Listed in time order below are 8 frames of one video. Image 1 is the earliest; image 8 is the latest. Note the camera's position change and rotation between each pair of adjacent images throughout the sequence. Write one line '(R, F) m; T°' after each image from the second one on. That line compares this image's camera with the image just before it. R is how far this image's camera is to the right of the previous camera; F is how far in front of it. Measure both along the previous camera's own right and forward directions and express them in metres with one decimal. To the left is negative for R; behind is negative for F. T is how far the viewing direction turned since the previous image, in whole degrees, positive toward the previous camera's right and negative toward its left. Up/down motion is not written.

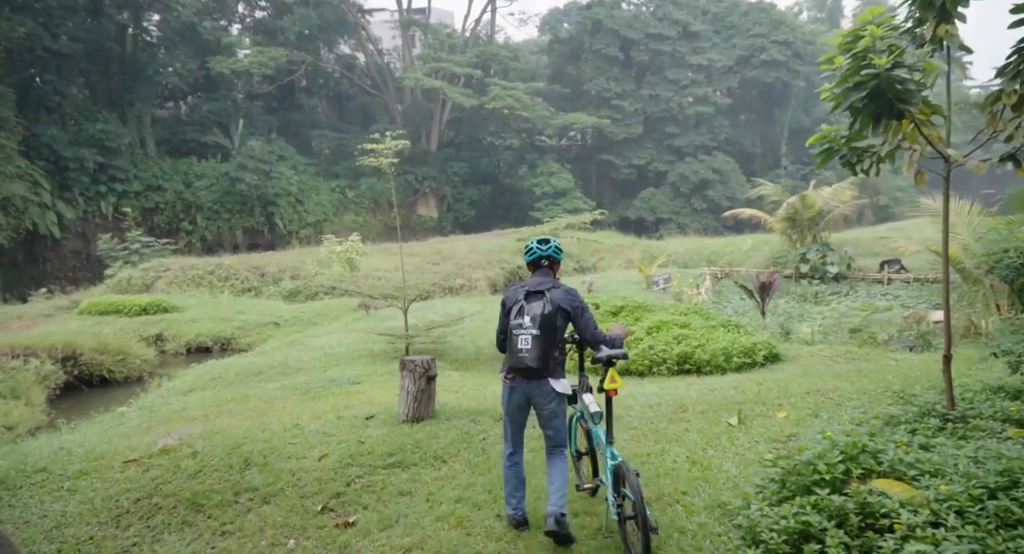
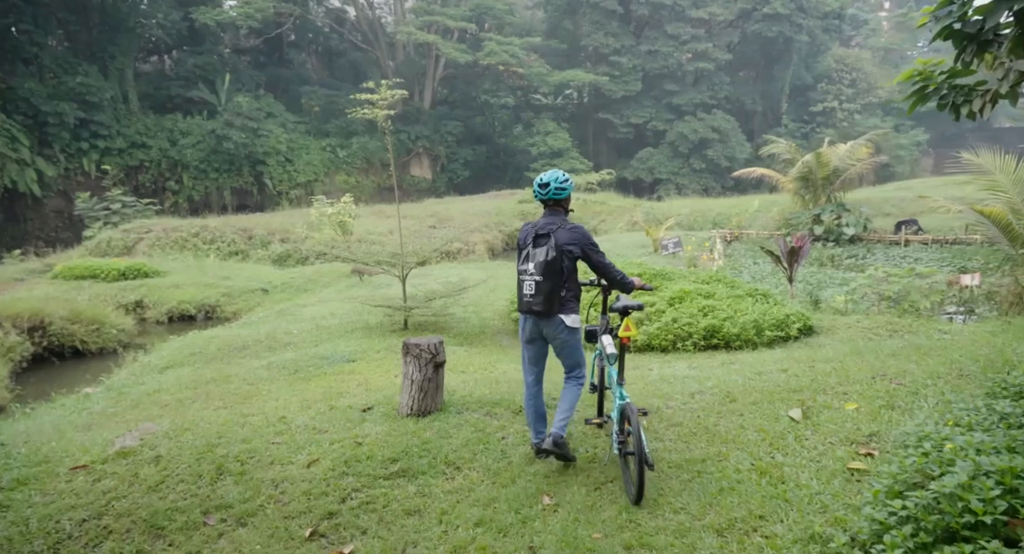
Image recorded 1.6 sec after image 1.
(-0.2, +0.9) m; +1°
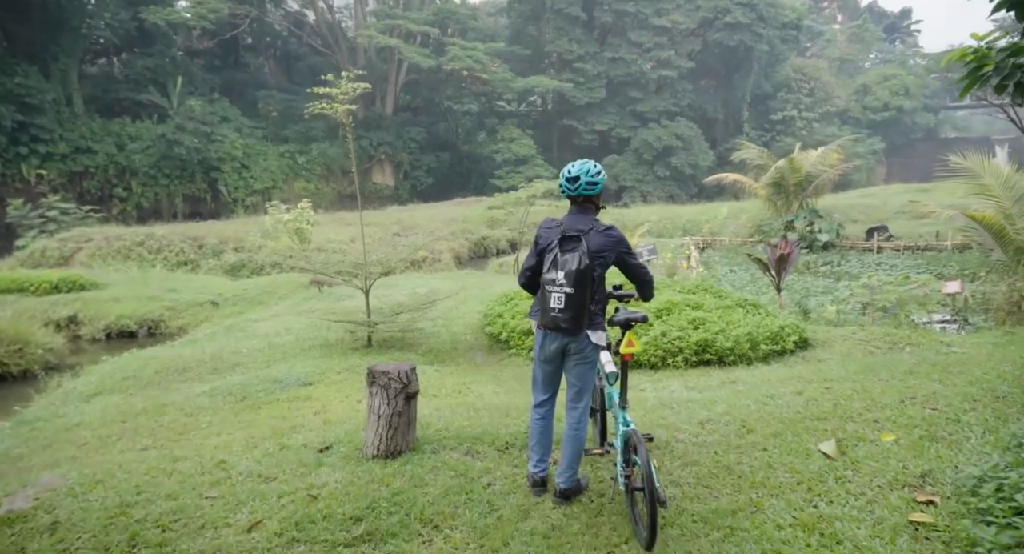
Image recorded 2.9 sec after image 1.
(-0.1, +0.7) m; +3°
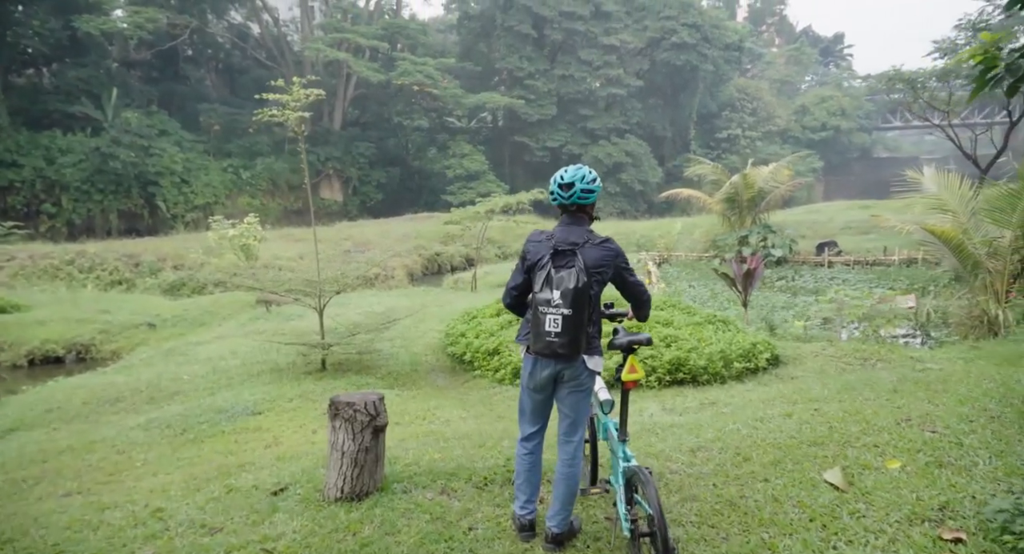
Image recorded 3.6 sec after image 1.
(-0.1, +0.4) m; +4°
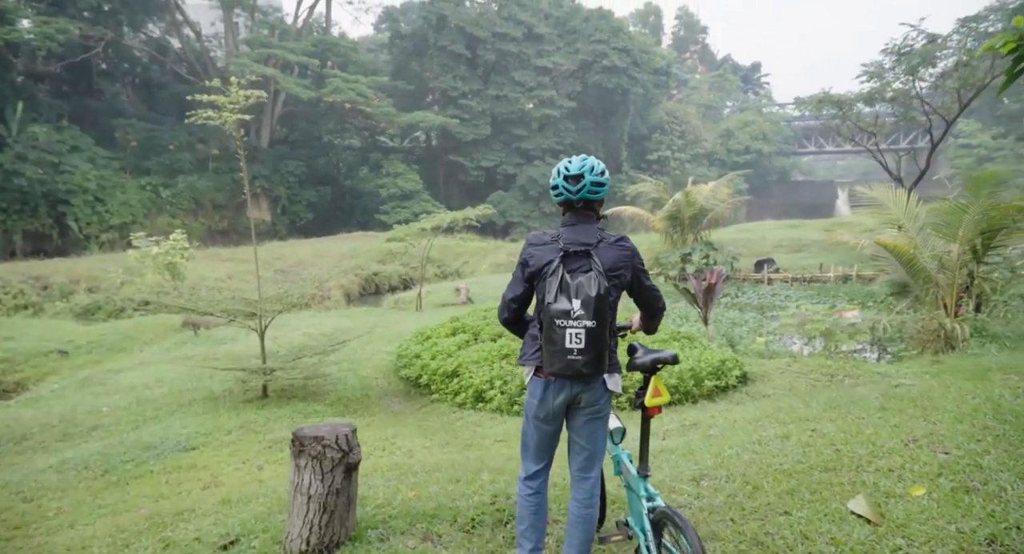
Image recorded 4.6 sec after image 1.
(-0.2, +0.5) m; +5°
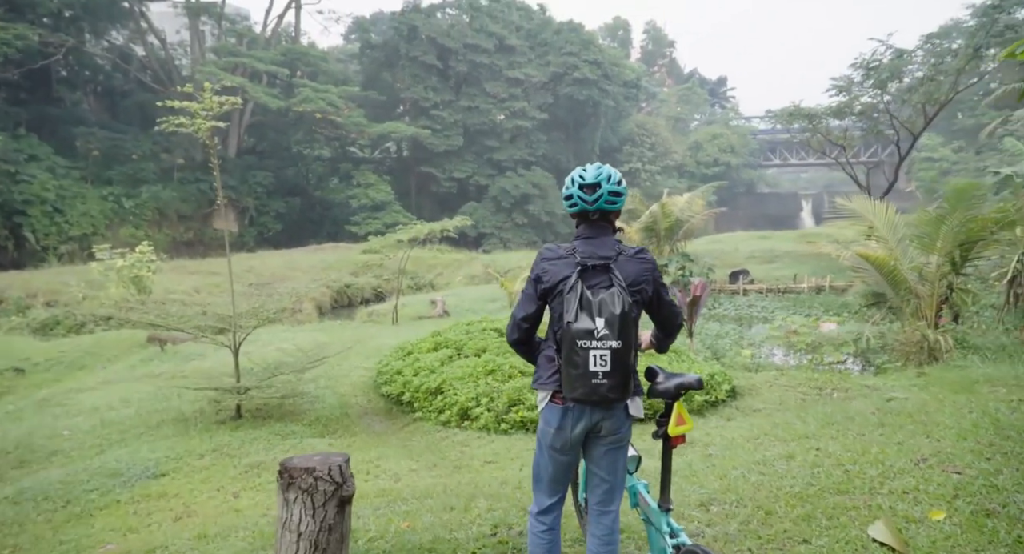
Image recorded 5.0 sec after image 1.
(-0.1, +0.2) m; +2°
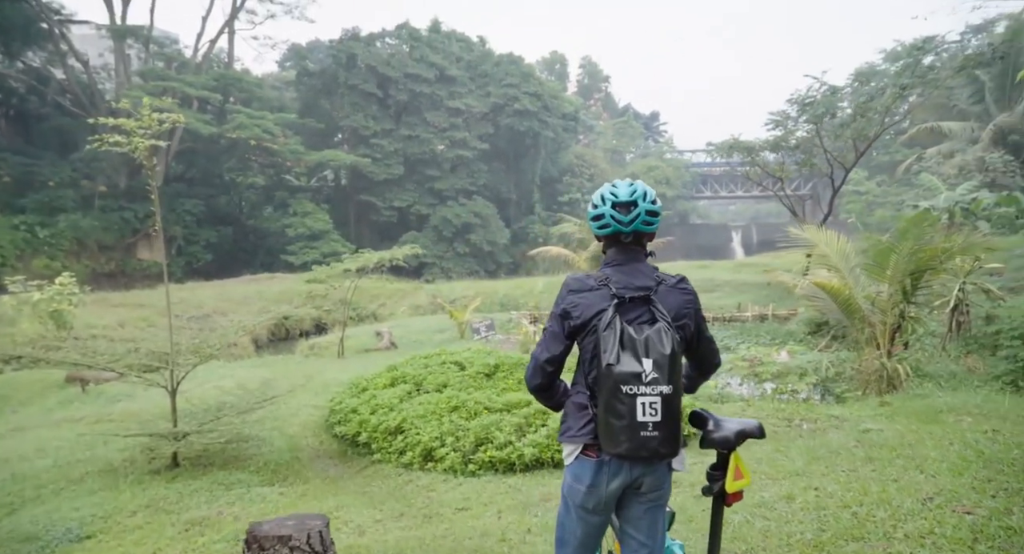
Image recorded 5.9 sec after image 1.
(-0.2, +0.4) m; +4°
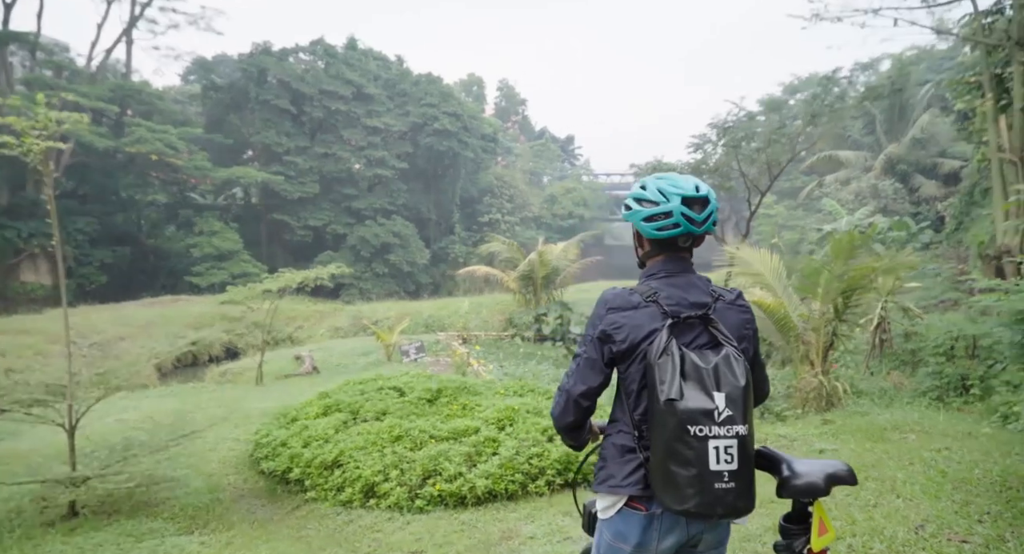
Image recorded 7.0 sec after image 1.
(-0.2, +0.4) m; +6°
